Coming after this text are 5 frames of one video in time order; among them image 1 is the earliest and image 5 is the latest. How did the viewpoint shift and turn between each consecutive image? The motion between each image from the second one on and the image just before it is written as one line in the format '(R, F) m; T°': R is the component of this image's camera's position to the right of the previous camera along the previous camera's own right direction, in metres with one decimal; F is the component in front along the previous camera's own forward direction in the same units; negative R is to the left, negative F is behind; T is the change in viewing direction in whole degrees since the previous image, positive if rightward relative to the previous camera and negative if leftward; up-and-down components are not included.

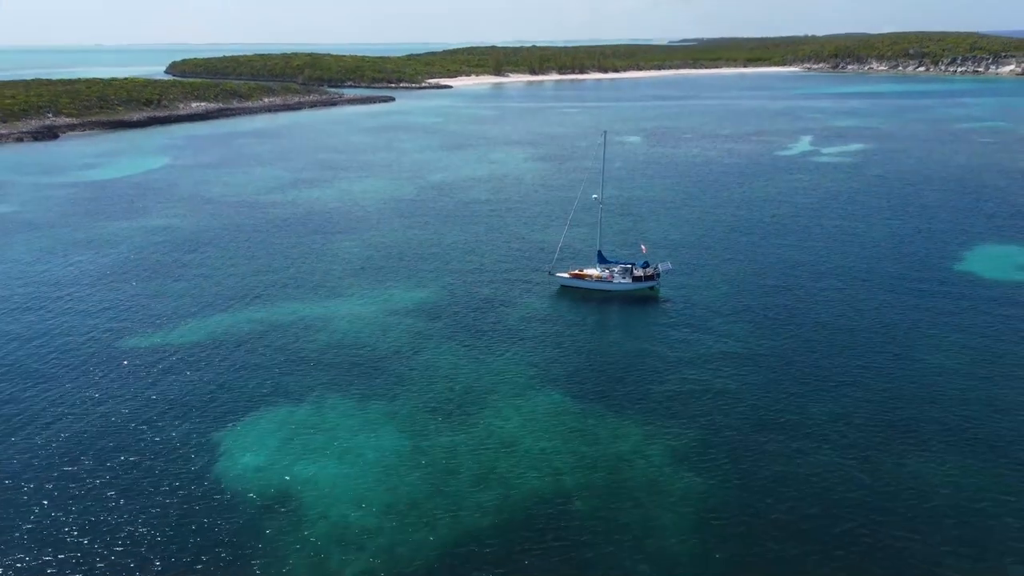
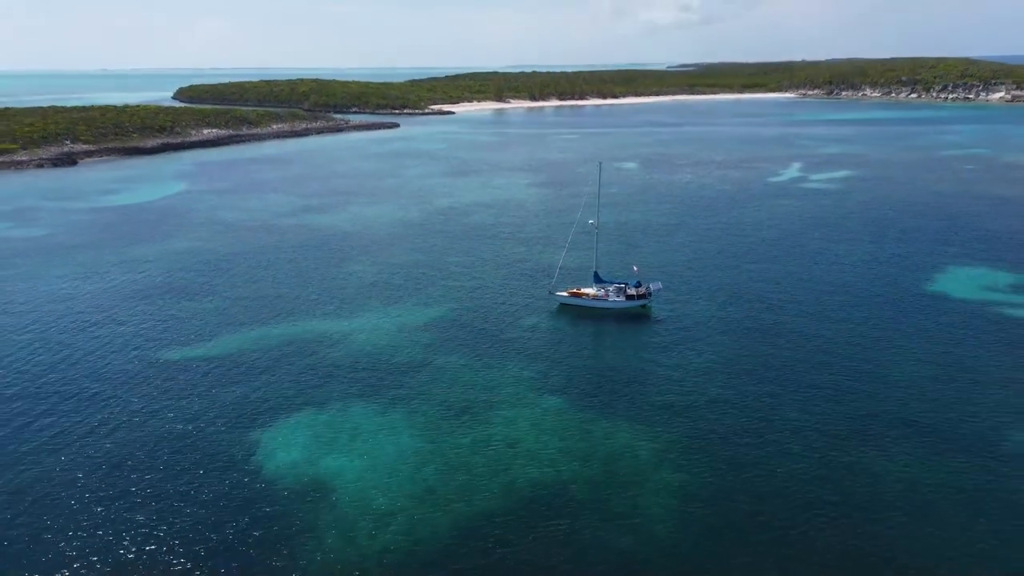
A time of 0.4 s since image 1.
(+1.5, -3.8) m; -2°
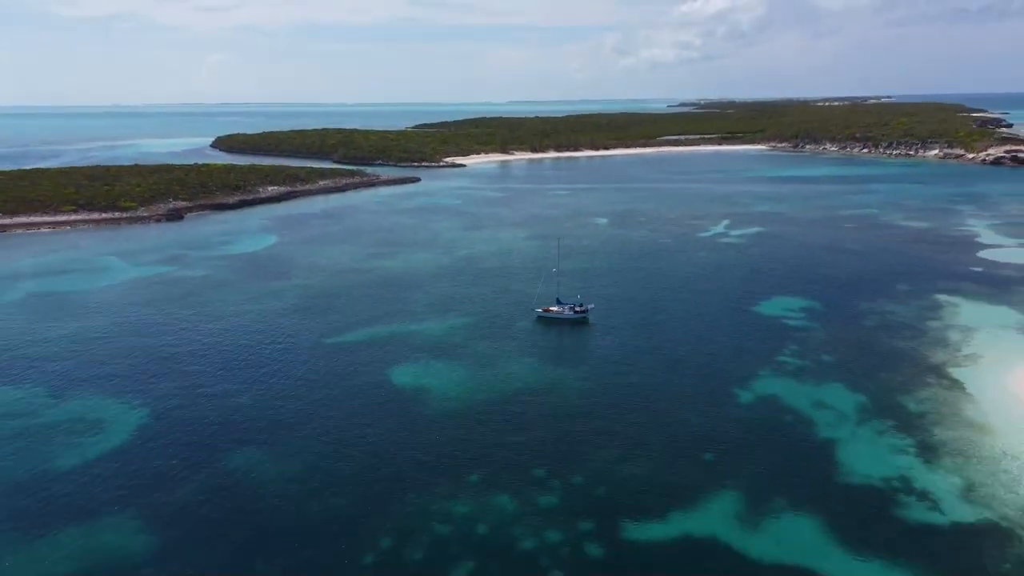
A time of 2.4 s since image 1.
(+0.2, -14.5) m; 0°
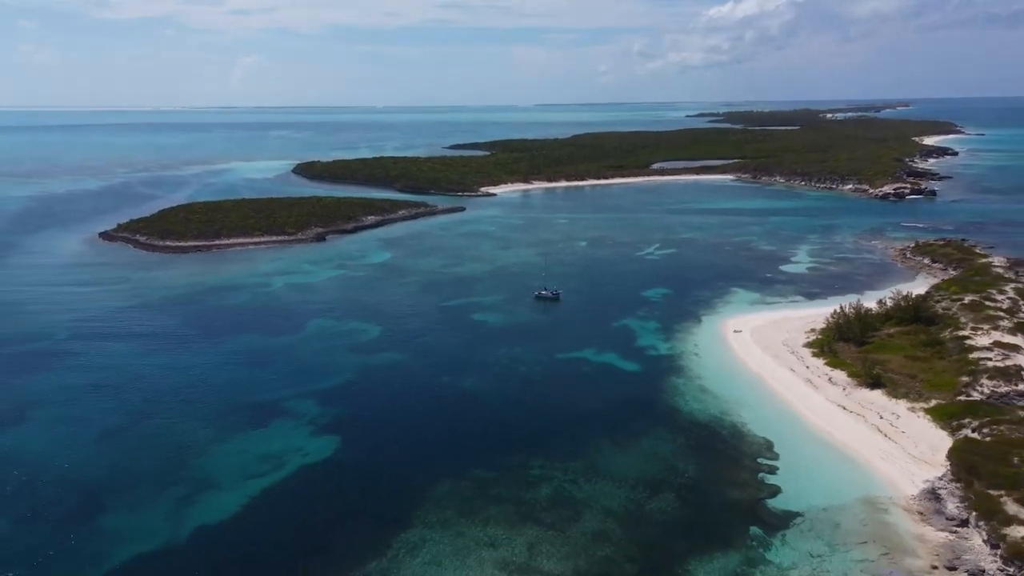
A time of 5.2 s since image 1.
(+1.1, -37.7) m; -2°
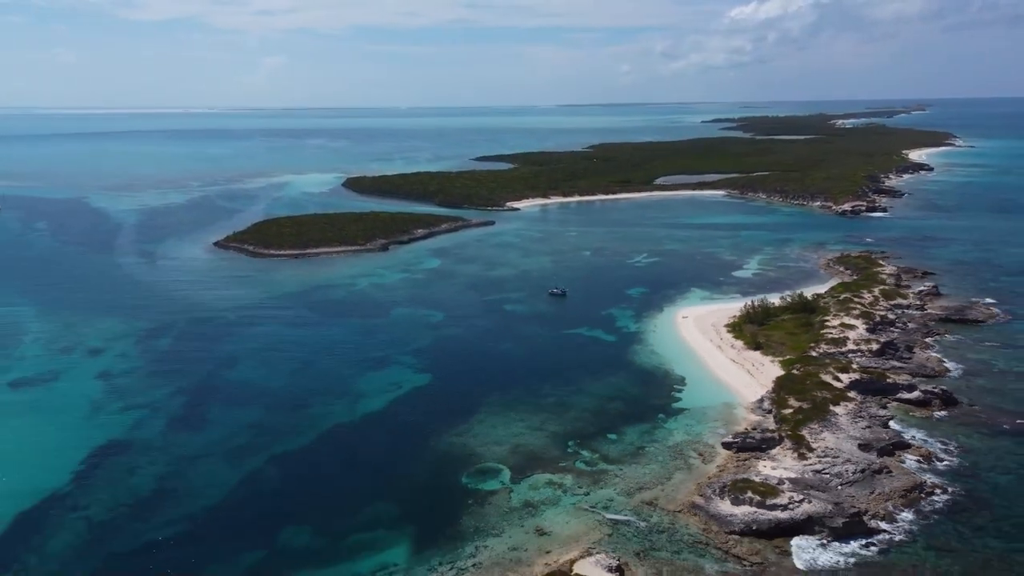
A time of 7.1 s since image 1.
(-0.1, -28.4) m; -1°
